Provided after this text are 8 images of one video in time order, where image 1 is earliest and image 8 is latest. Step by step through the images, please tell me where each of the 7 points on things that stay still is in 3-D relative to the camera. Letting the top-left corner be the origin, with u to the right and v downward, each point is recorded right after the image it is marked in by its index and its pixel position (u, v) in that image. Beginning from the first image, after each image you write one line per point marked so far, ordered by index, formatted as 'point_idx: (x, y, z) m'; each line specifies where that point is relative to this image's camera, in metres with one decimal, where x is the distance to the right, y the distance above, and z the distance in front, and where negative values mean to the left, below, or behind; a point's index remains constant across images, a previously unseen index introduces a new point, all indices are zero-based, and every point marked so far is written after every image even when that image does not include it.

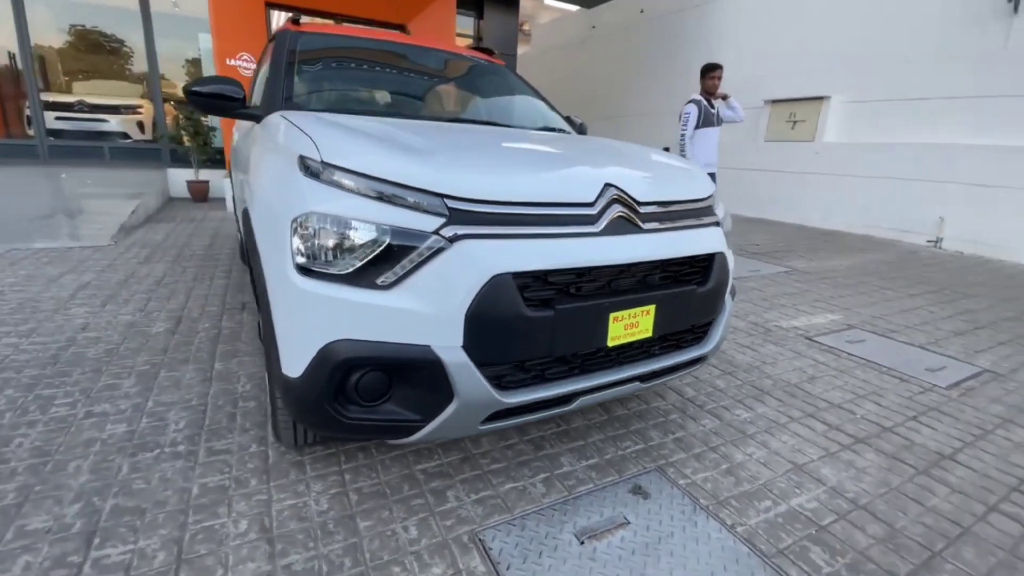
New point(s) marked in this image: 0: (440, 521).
0: (-0.2, -0.9, +1.9) m
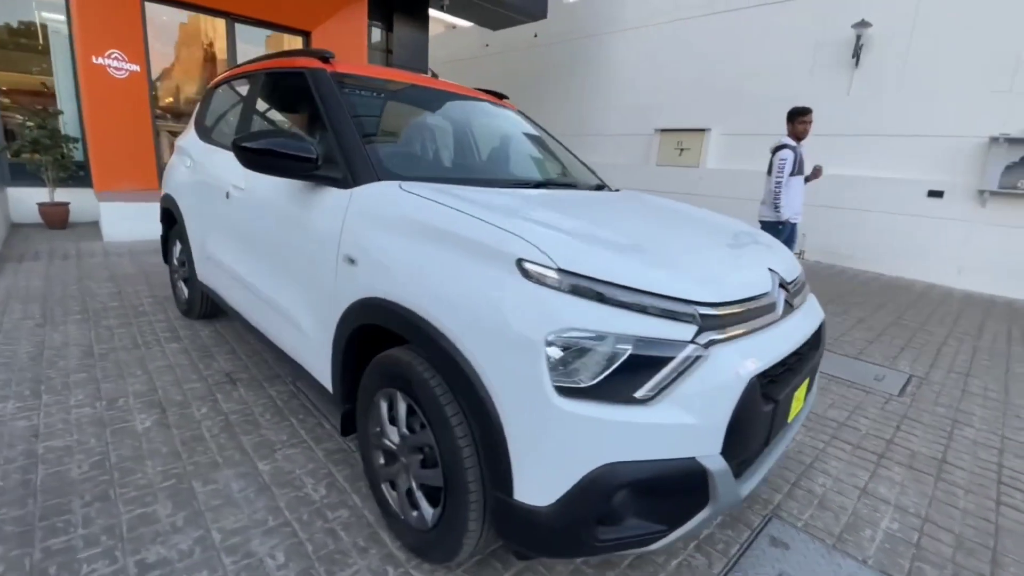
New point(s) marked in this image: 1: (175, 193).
0: (+0.5, -1.2, +1.8) m
1: (-2.8, +0.8, +4.0) m
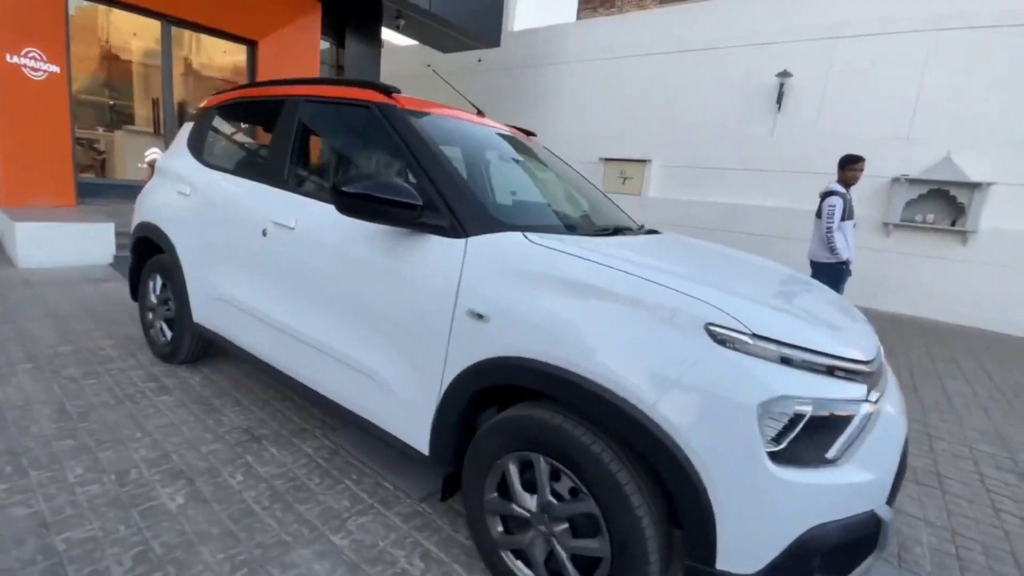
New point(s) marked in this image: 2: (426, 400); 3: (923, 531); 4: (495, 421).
0: (+1.1, -1.4, +1.9) m
1: (-2.6, +0.5, +3.5) m
2: (-0.4, -0.5, +2.1) m
3: (+2.4, -1.4, +2.8) m
4: (-0.1, -0.5, +2.0) m
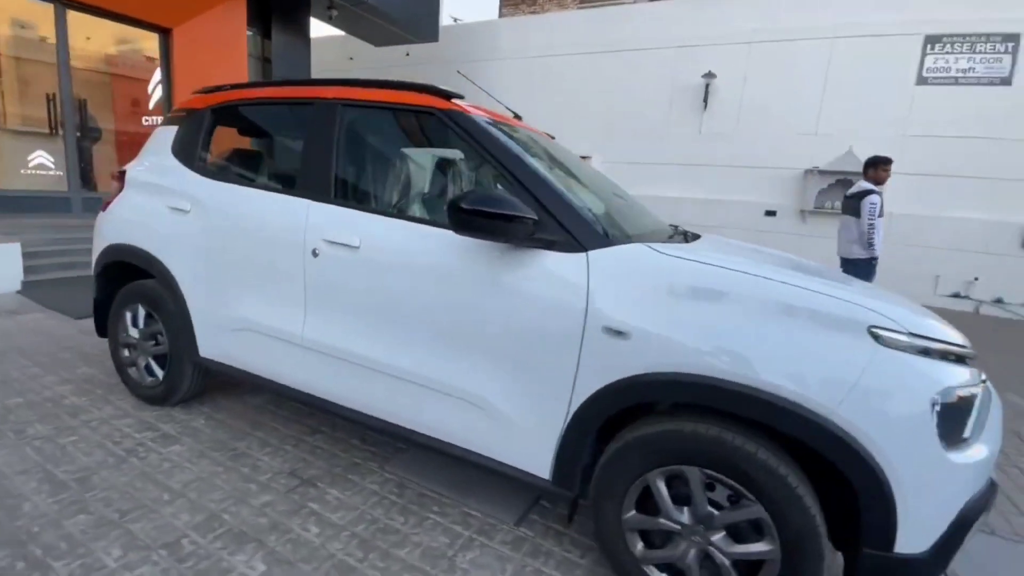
0: (+1.7, -1.4, +2.1) m
1: (-2.3, +0.3, +3.0) m
2: (+0.2, -0.6, +2.0) m
3: (+2.8, -1.3, +3.2) m
4: (+0.5, -0.6, +1.9) m
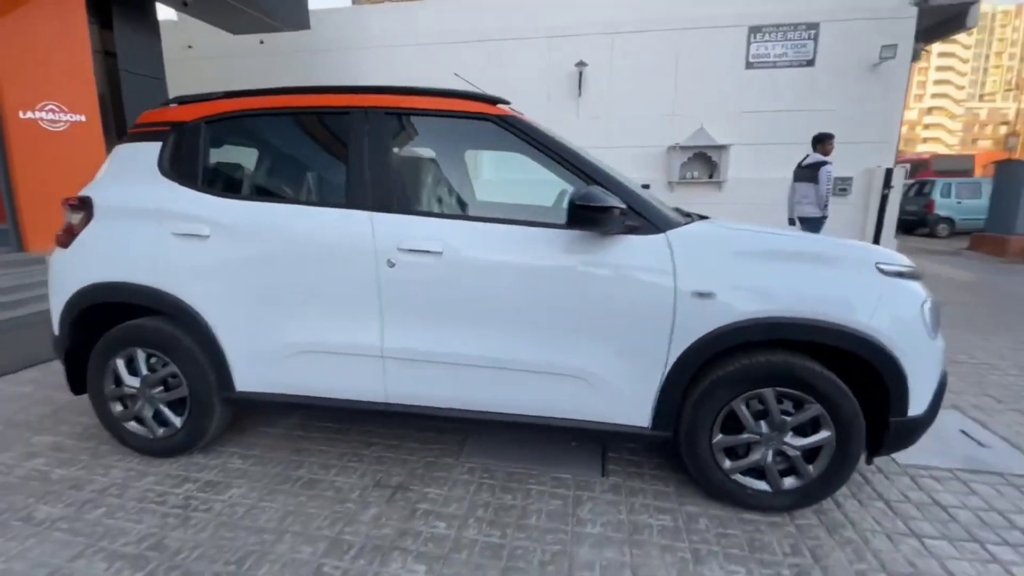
0: (+2.3, -1.1, +2.9) m
1: (-2.0, +0.1, +2.7) m
2: (+0.7, -0.5, +2.4) m
3: (+3.0, -0.8, +4.2) m
4: (+1.0, -0.4, +2.4) m
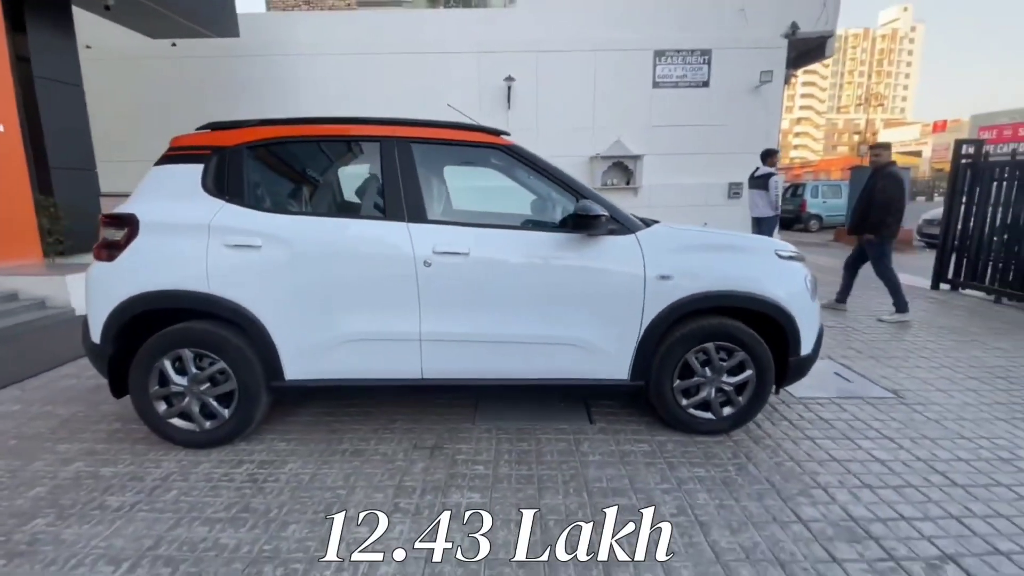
0: (+2.3, -0.9, +3.9) m
1: (-2.0, 0.0, +3.0) m
2: (+0.8, -0.4, +3.2) m
3: (+2.8, -0.7, +5.4) m
4: (+1.1, -0.3, +3.2) m
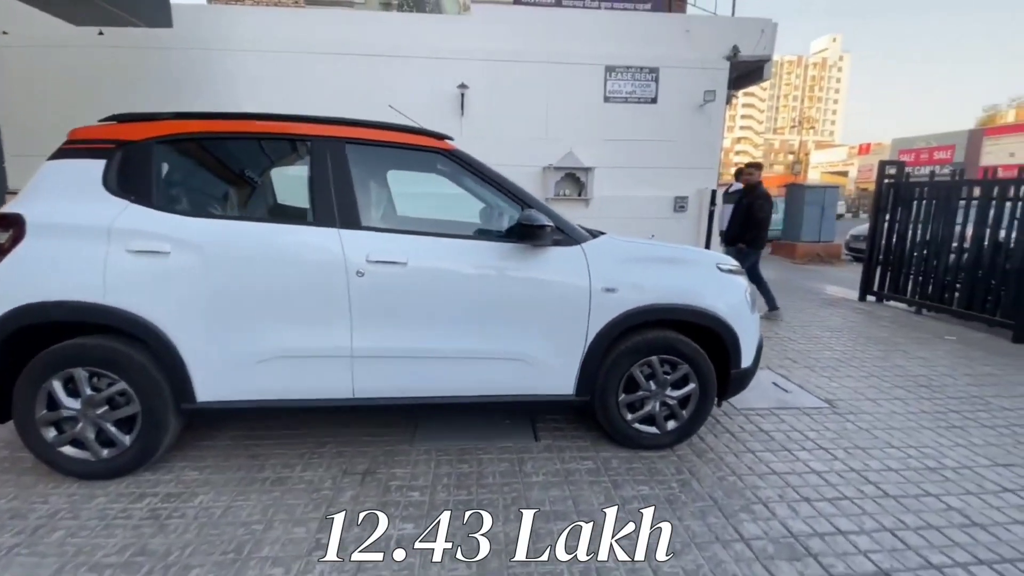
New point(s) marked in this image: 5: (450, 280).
0: (+1.8, -1.0, +4.0) m
1: (-2.3, 0.0, +2.7) m
2: (+0.4, -0.4, +3.1) m
3: (+2.2, -0.8, +5.5) m
4: (+0.7, -0.4, +3.2) m
5: (-0.4, +0.1, +2.9) m
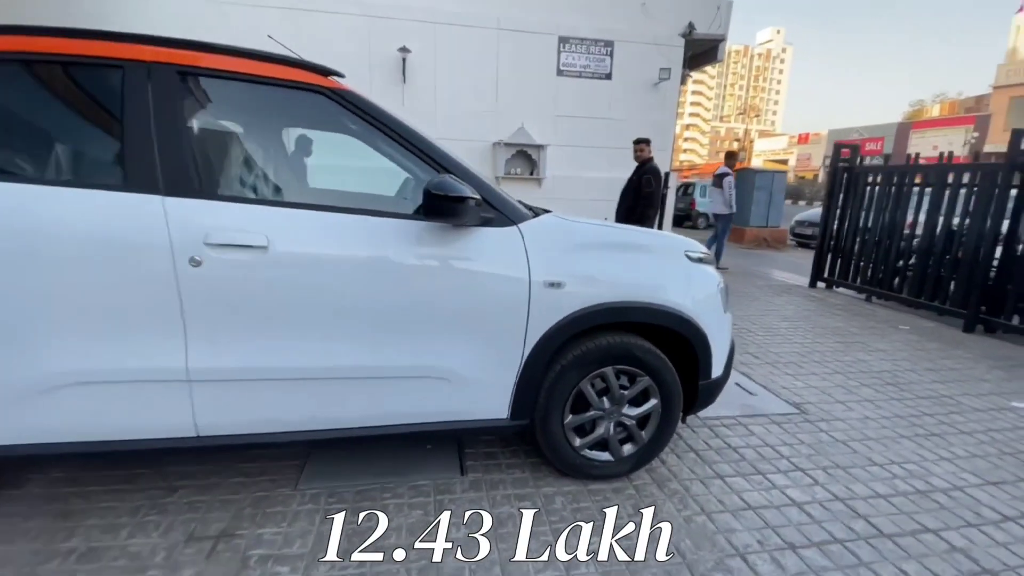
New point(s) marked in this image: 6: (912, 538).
0: (+1.3, -1.0, +3.4) m
1: (-2.7, 0.0, +1.7) m
2: (0.0, -0.4, +2.4) m
3: (+1.5, -0.7, +5.0) m
4: (+0.3, -0.4, +2.5) m
5: (-0.8, +0.1, +2.1) m
6: (+2.0, -1.3, +2.4) m
